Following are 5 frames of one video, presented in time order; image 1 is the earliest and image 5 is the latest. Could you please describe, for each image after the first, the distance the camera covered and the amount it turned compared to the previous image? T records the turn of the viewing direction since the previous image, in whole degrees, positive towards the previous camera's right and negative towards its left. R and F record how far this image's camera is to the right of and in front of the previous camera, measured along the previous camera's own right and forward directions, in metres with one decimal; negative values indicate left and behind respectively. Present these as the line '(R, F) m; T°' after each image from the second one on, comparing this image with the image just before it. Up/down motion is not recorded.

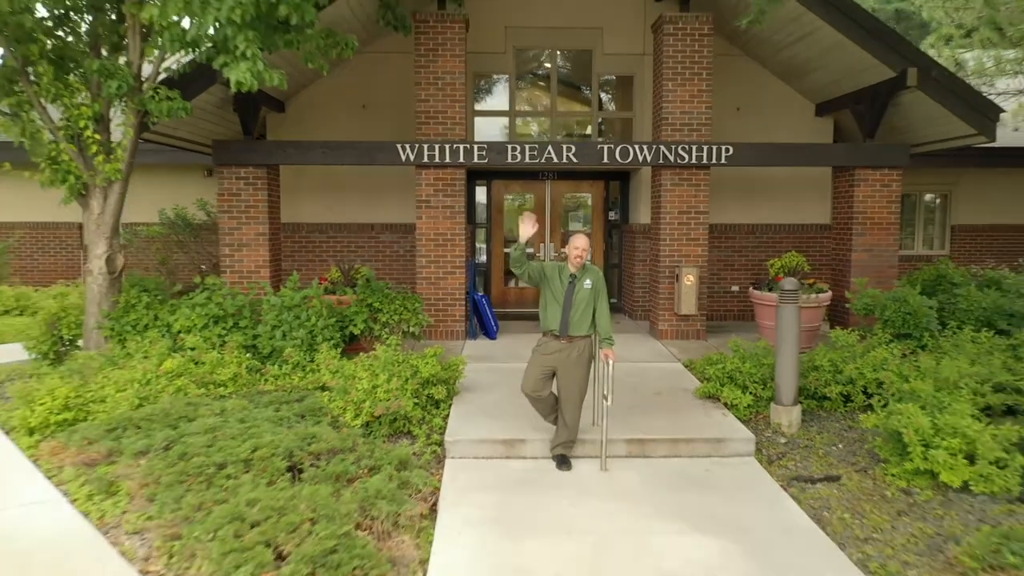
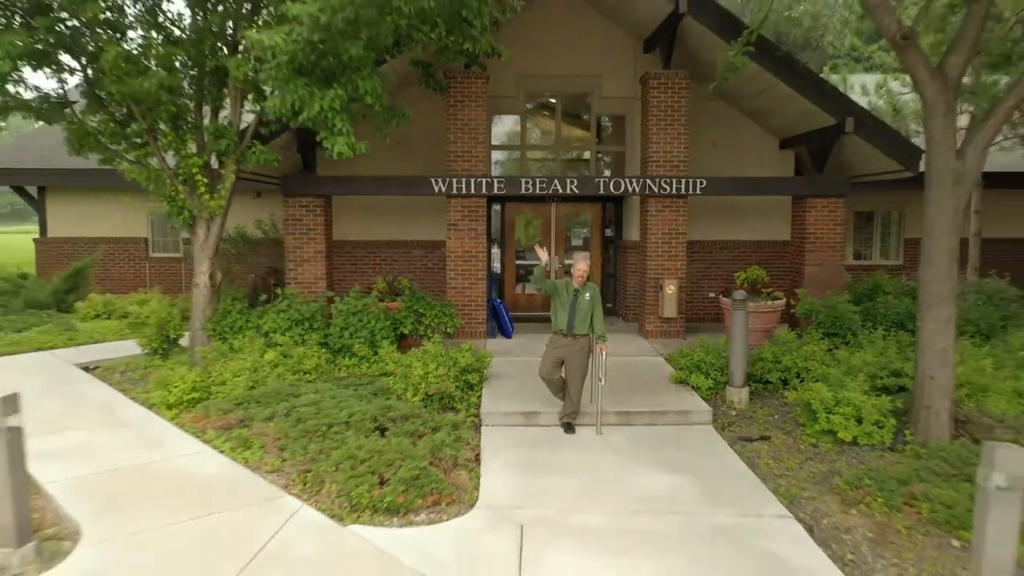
(-0.2, -1.8) m; 0°
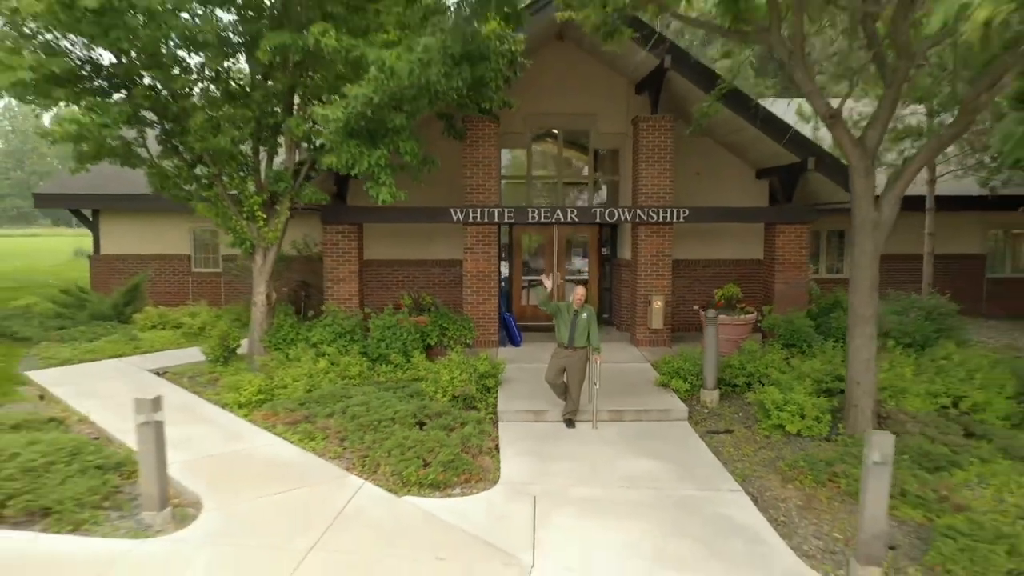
(-0.1, -1.5) m; 0°
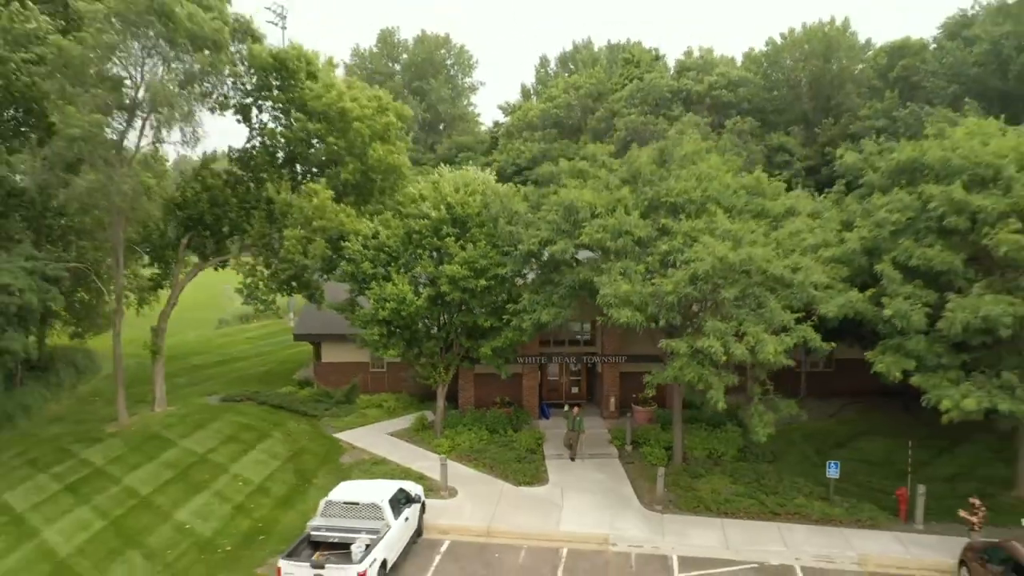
(-1.2, -13.0) m; 0°
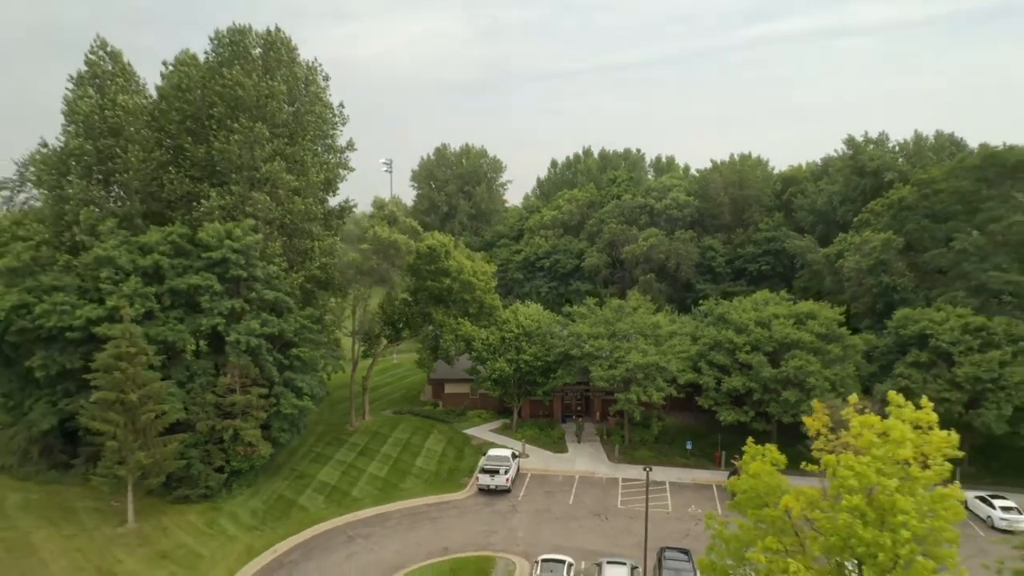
(-2.9, -24.6) m; 0°
